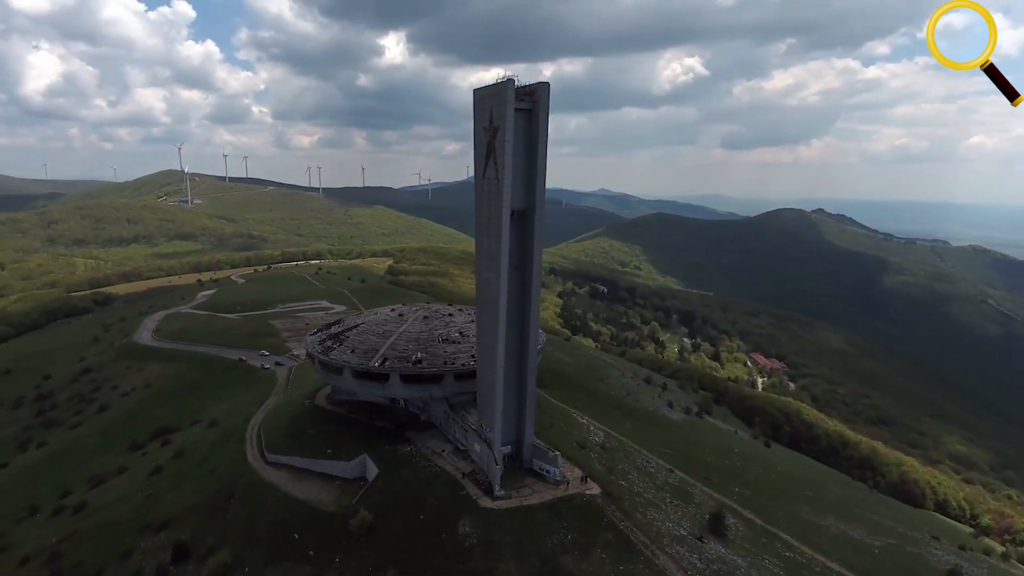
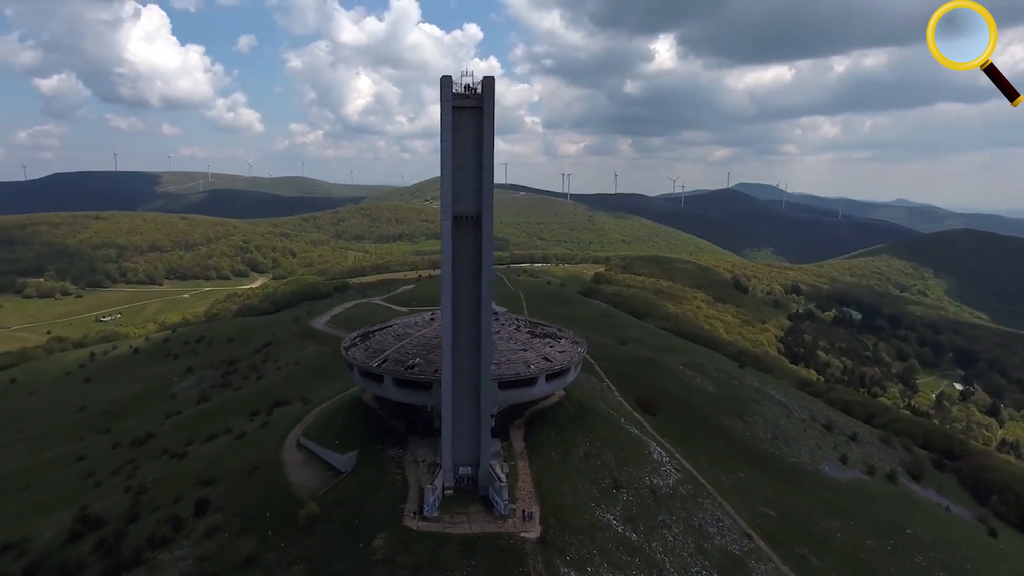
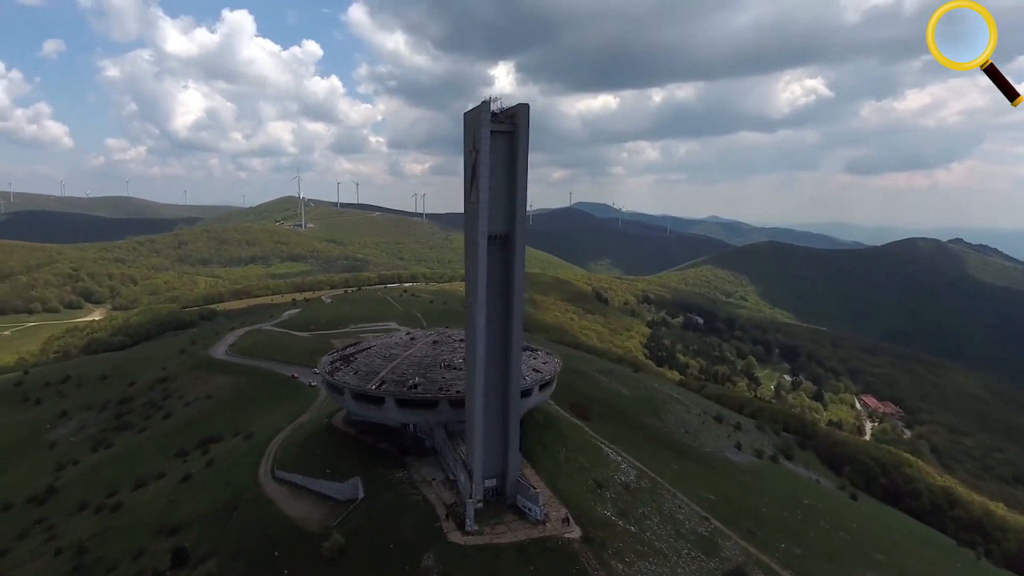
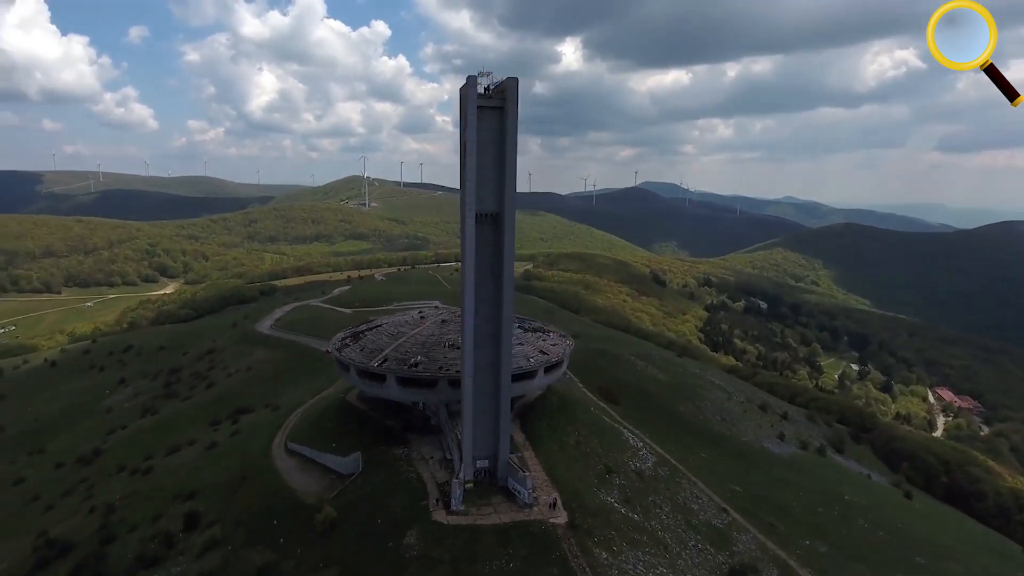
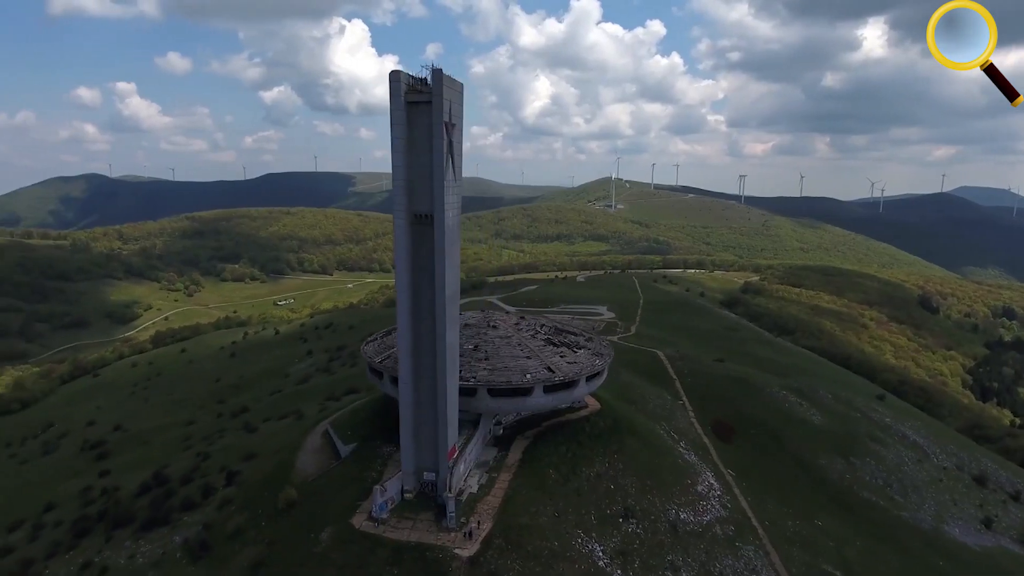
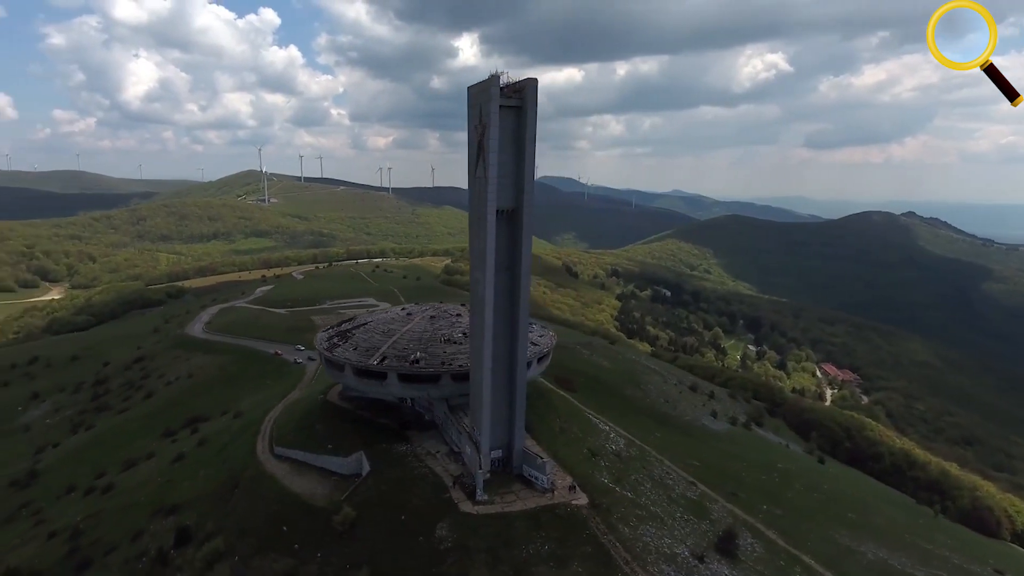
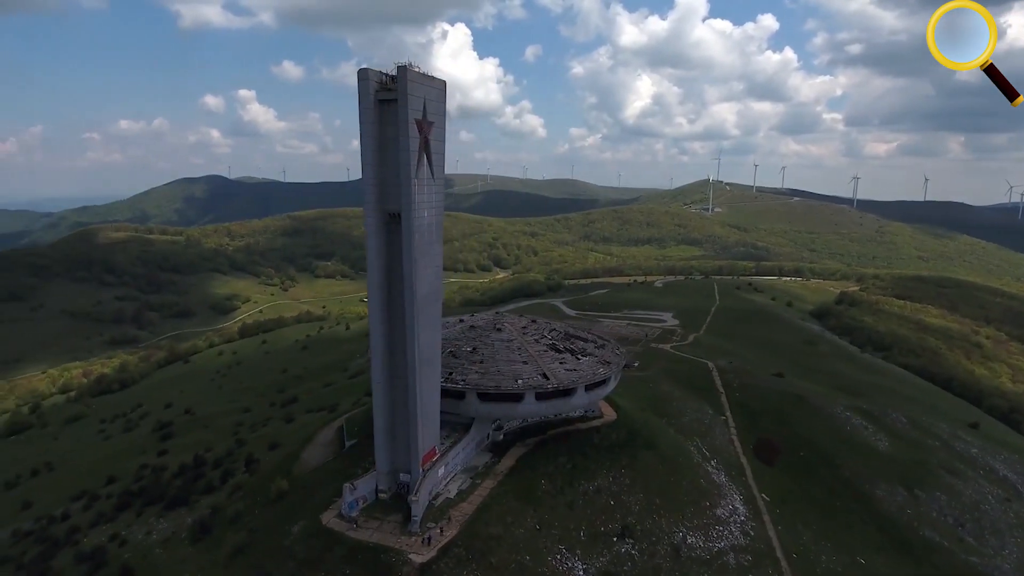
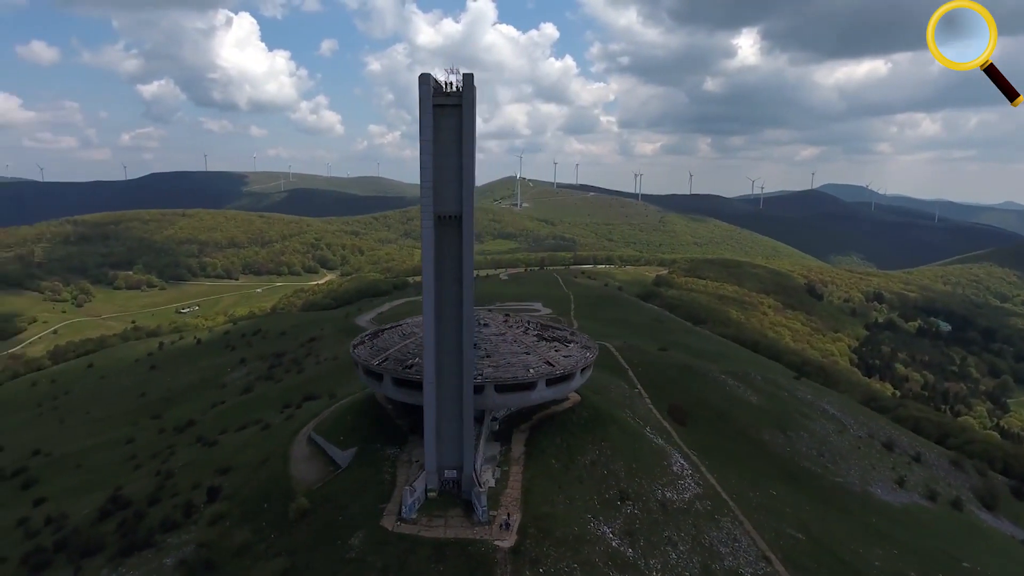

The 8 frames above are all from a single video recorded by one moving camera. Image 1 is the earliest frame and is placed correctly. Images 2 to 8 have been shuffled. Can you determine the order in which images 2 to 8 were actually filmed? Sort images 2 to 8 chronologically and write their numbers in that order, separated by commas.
6, 3, 4, 2, 8, 5, 7
